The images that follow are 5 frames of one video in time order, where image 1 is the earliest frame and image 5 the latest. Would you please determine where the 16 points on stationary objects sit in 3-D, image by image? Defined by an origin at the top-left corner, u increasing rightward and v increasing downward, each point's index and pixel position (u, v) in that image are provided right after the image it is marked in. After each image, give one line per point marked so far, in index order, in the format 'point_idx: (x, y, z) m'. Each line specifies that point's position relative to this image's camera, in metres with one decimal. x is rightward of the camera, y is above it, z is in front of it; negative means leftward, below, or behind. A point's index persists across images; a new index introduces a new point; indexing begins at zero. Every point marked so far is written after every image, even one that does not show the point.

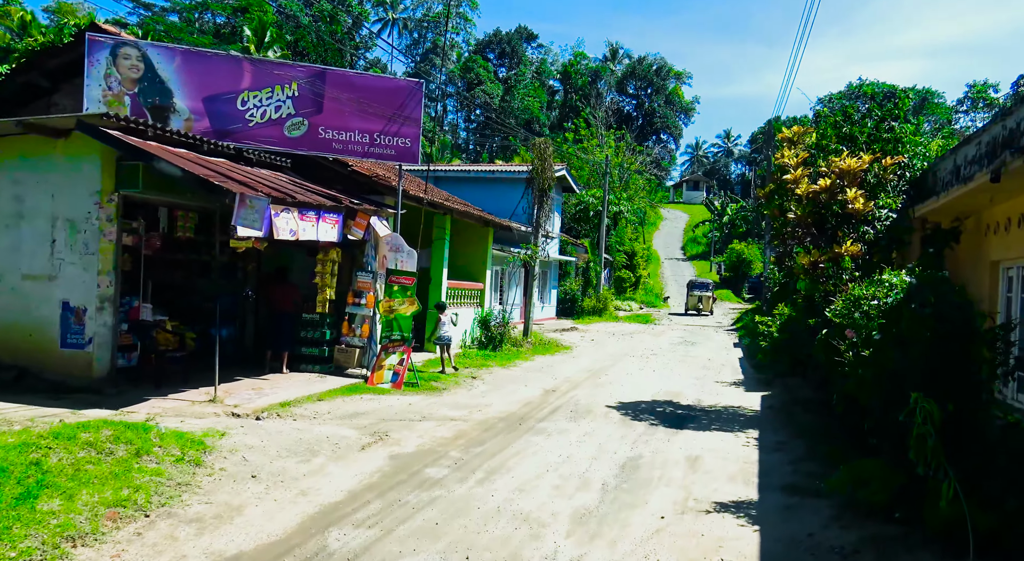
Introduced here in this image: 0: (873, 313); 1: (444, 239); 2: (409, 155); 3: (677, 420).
0: (+3.7, -0.4, +8.5) m
1: (-1.5, +0.9, +17.5) m
2: (-1.6, +2.0, +12.8) m
3: (+2.3, -2.0, +11.6) m
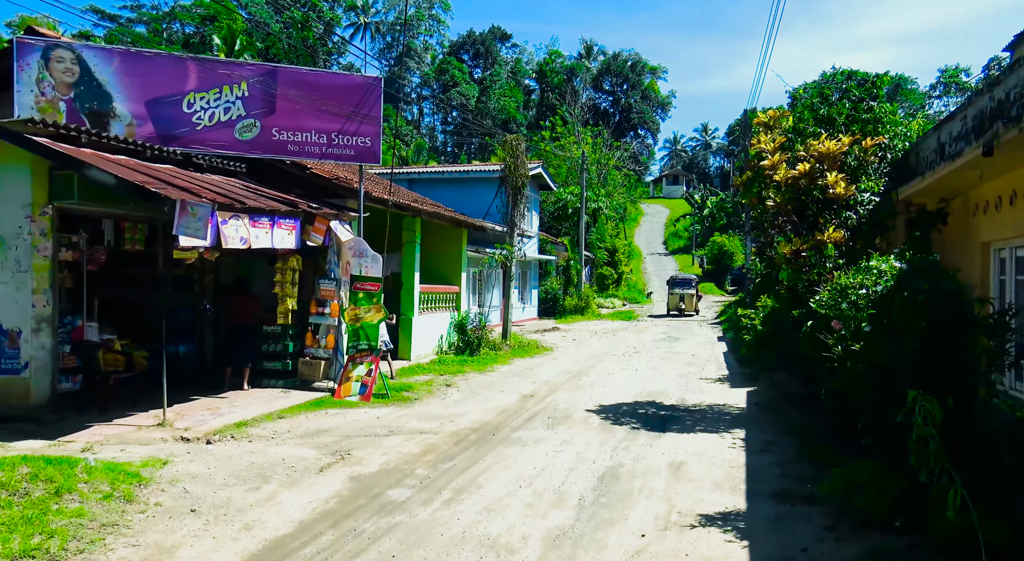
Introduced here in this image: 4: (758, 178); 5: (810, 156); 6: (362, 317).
0: (+3.4, -0.2, +8.0) m
1: (-2.0, +0.8, +16.9) m
2: (-2.1, +1.9, +12.2) m
3: (+2.0, -1.9, +11.0) m
4: (+3.3, +1.4, +11.2) m
5: (+3.8, +1.6, +10.7) m
6: (-2.2, -0.5, +12.1) m
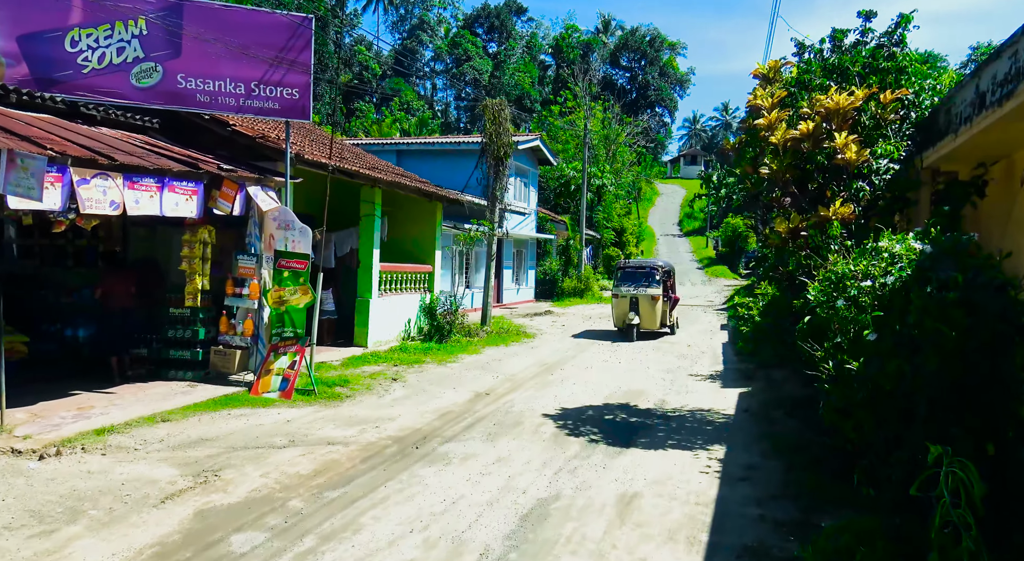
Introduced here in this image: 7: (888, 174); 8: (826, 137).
0: (+2.6, -0.1, +6.1) m
1: (-2.5, +1.2, +15.1) m
2: (-2.7, +2.2, +10.4) m
3: (+1.3, -1.7, +9.2) m
4: (+2.7, +1.6, +9.2) m
5: (+3.2, +1.8, +8.8) m
6: (-2.8, -0.2, +10.4) m
7: (+3.9, +1.1, +8.5) m
8: (+3.3, +1.5, +8.6) m
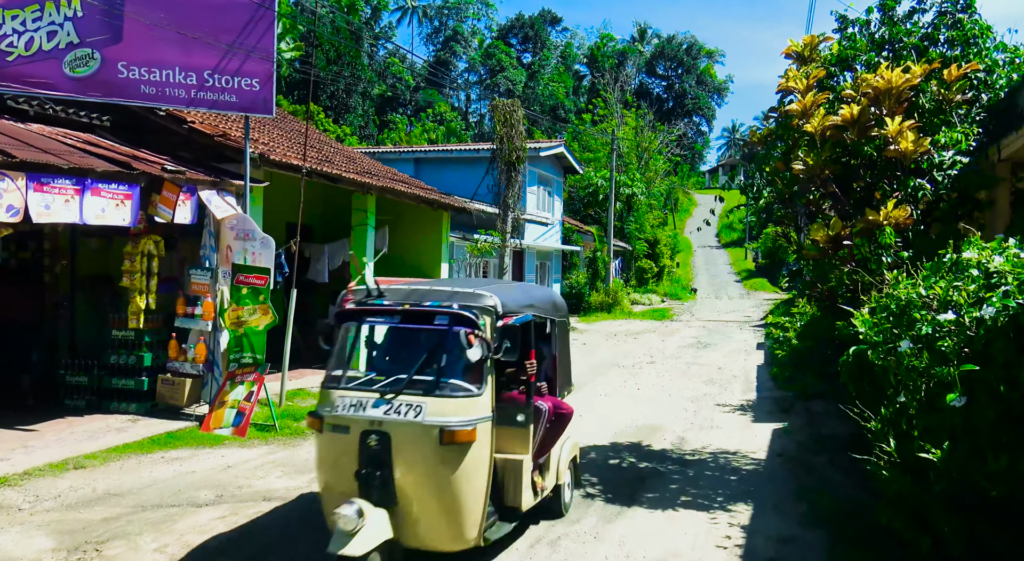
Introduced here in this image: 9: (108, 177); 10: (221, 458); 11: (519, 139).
0: (+2.3, -0.3, +4.5) m
1: (-2.4, +0.9, +13.8) m
2: (-2.8, +2.0, +9.0) m
3: (+1.1, -1.9, +7.6) m
4: (+2.5, +1.4, +7.7) m
5: (+3.0, +1.6, +7.2) m
6: (-2.9, -0.4, +9.0) m
7: (+3.7, +0.9, +6.9) m
8: (+3.1, +1.3, +7.0) m
9: (-3.8, +1.0, +7.8) m
10: (-2.8, -1.7, +7.9) m
11: (+0.2, +3.0, +17.6) m
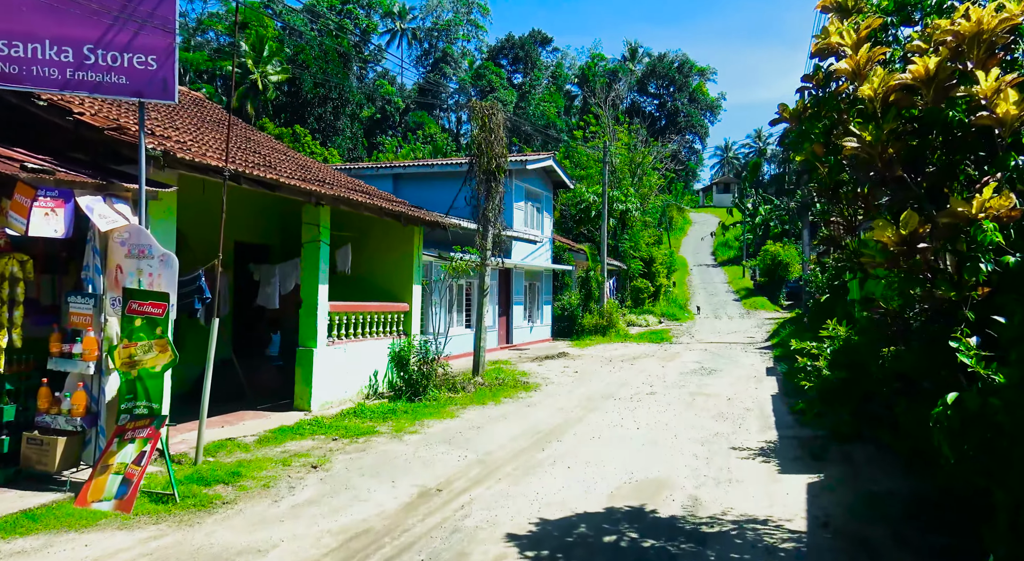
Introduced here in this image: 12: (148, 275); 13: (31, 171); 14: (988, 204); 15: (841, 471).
0: (+2.0, -0.3, +2.5) m
1: (-2.8, +0.5, +11.8) m
2: (-3.2, +1.7, +7.1) m
3: (+0.8, -2.0, +5.6) m
4: (+2.2, +1.3, +5.8) m
5: (+2.7, +1.5, +5.3) m
6: (-3.2, -0.7, +7.0) m
7: (+3.4, +0.8, +5.0) m
8: (+2.8, +1.2, +5.1) m
9: (-4.1, +0.8, +5.9) m
10: (-3.1, -1.9, +5.9) m
11: (-0.2, +2.6, +15.7) m
12: (-3.2, +0.1, +7.2) m
13: (-3.8, +0.9, +6.7) m
14: (+2.8, +0.4, +4.8) m
15: (+3.4, -1.9, +8.5) m
